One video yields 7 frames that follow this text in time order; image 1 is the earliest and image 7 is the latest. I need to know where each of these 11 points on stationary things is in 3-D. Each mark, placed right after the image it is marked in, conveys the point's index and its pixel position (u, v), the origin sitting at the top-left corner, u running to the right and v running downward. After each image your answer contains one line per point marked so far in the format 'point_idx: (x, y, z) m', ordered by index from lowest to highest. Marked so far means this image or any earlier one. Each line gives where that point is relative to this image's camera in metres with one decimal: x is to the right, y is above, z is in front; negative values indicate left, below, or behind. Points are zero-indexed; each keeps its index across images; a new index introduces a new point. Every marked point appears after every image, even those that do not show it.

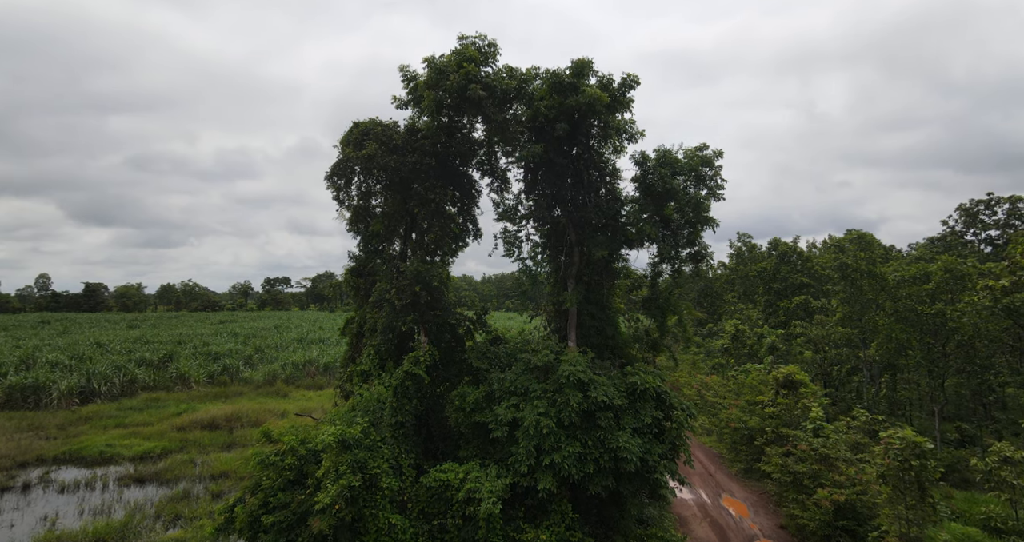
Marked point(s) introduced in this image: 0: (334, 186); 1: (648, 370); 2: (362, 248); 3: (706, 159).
0: (-4.2, +2.0, +13.4) m
1: (+3.3, -2.4, +14.3) m
2: (-4.3, +0.6, +16.8) m
3: (+4.6, +2.7, +13.7) m
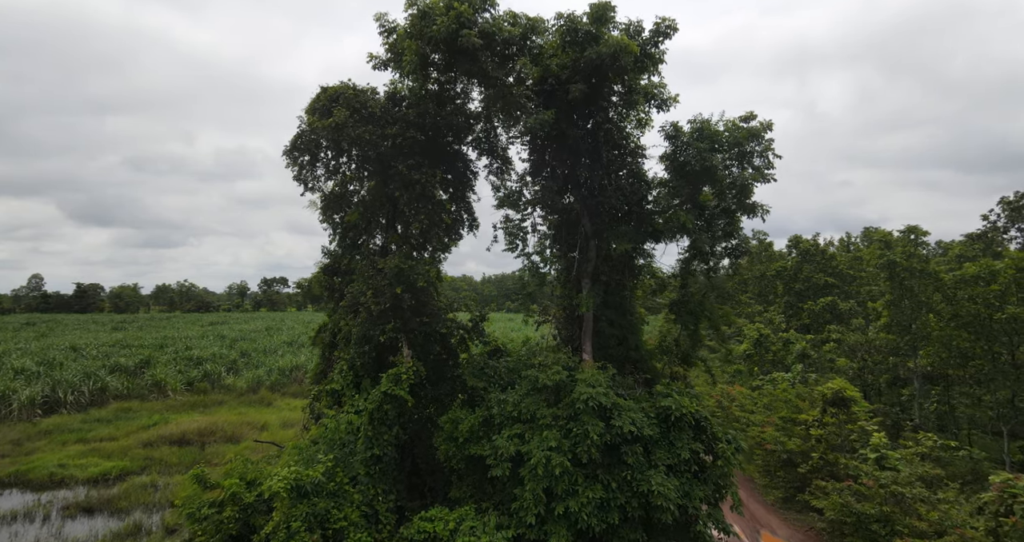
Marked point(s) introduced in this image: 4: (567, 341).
0: (-4.1, +2.0, +10.8) m
1: (+3.4, -2.4, +11.7) m
2: (-4.2, +0.6, +14.2) m
3: (+4.7, +2.7, +11.2) m
4: (+1.2, -1.8, +13.1) m
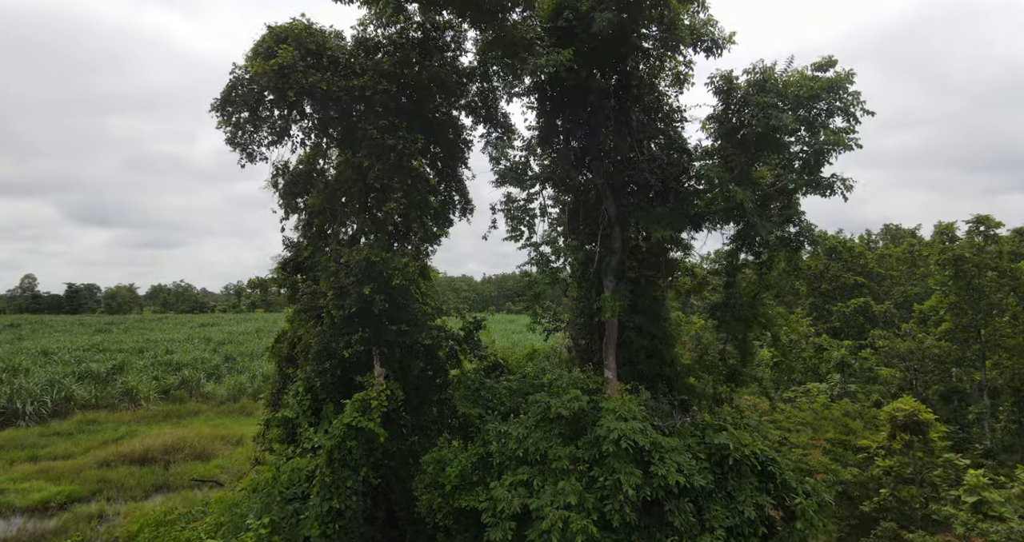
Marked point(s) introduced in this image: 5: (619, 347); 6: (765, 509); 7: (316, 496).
0: (-4.1, +2.1, +8.2) m
1: (+3.5, -2.3, +9.1) m
2: (-4.2, +0.7, +11.6) m
3: (+4.7, +2.8, +8.5) m
4: (+1.3, -1.7, +10.5) m
5: (+1.9, -1.4, +10.3) m
6: (+3.4, -3.2, +7.7) m
7: (-2.7, -3.1, +8.1) m
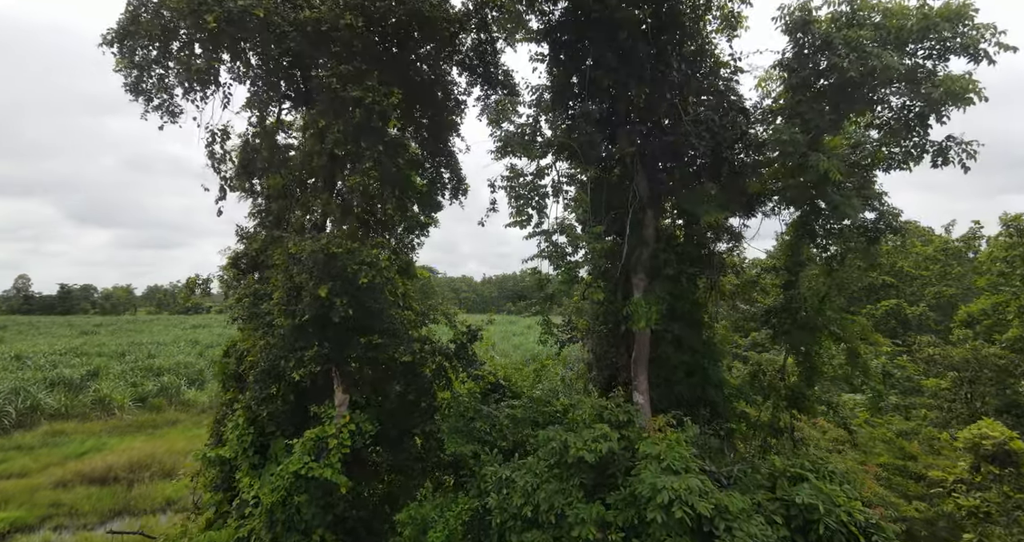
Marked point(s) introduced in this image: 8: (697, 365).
0: (-4.0, +2.2, +6.0) m
1: (+3.5, -2.3, +6.9) m
2: (-4.1, +0.8, +9.4) m
3: (+4.8, +2.8, +6.4) m
4: (+1.3, -1.6, +8.3) m
5: (+2.0, -1.3, +8.1) m
6: (+3.4, -3.1, +5.6) m
7: (-2.7, -3.1, +5.9) m
8: (+2.6, -1.3, +8.2) m
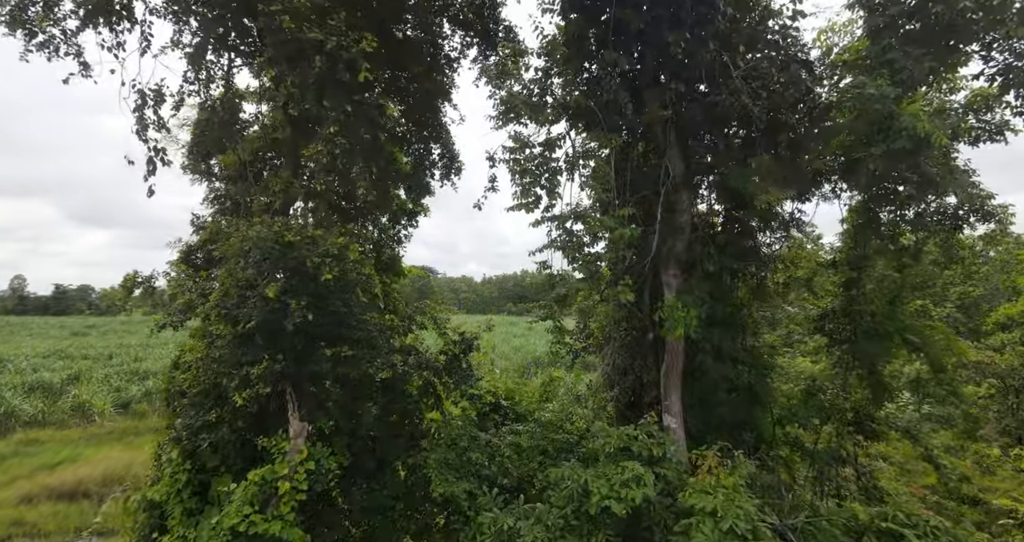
0: (-4.0, +2.2, +4.5) m
1: (+3.6, -2.2, +5.4) m
2: (-4.1, +0.8, +7.9) m
3: (+4.8, +2.9, +4.9) m
4: (+1.4, -1.6, +6.9) m
5: (+2.0, -1.2, +6.7) m
6: (+3.5, -3.0, +4.1) m
7: (-2.6, -3.0, +4.4) m
8: (+2.6, -1.3, +6.7) m
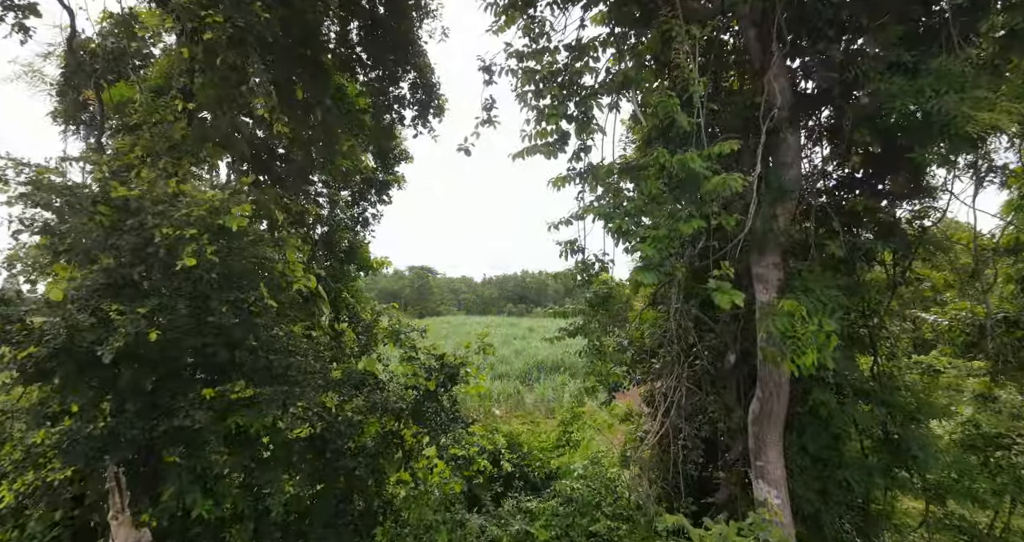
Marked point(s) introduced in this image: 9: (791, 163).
0: (-3.9, +2.3, +2.2) m
1: (+3.6, -2.1, +3.0) m
2: (-4.0, +0.9, +5.5) m
3: (+4.9, +3.0, +2.5) m
4: (+1.4, -1.5, +4.5) m
5: (+2.1, -1.1, +4.3) m
6: (+3.5, -2.9, +1.7) m
7: (-2.6, -2.9, +2.0) m
8: (+2.7, -1.2, +4.3) m
9: (+1.9, +0.8, +4.0) m
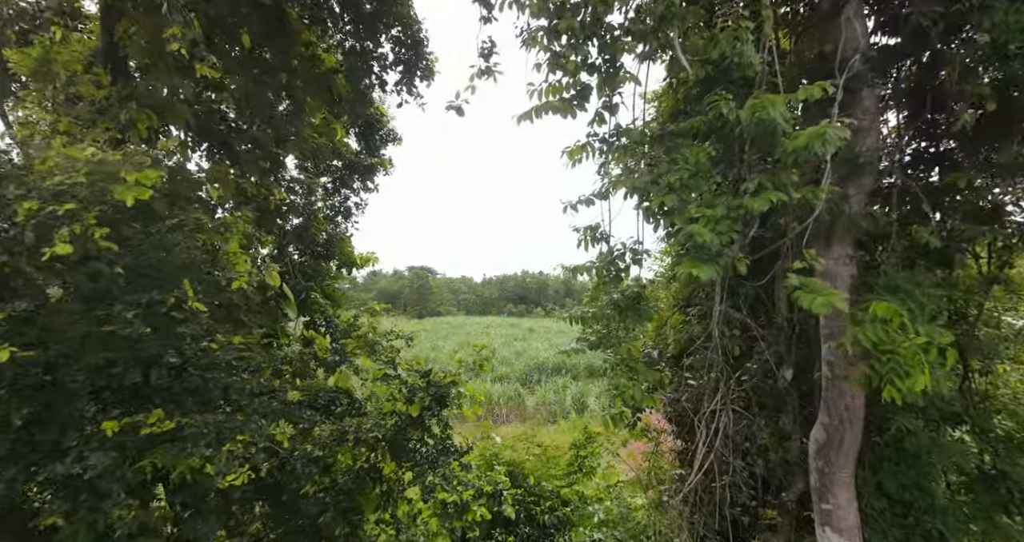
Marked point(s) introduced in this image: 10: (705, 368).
0: (-3.9, +2.4, +1.3) m
1: (+3.6, -2.1, +2.2) m
2: (-4.0, +1.0, +4.7) m
3: (+4.9, +3.0, +1.6) m
4: (+1.5, -1.5, +3.6) m
5: (+2.1, -1.1, +3.4) m
6: (+3.5, -2.9, +0.8) m
7: (-2.5, -2.9, +1.2) m
8: (+2.7, -1.1, +3.4) m
9: (+2.0, +0.8, +3.1) m
10: (+1.2, -0.6, +3.6) m
